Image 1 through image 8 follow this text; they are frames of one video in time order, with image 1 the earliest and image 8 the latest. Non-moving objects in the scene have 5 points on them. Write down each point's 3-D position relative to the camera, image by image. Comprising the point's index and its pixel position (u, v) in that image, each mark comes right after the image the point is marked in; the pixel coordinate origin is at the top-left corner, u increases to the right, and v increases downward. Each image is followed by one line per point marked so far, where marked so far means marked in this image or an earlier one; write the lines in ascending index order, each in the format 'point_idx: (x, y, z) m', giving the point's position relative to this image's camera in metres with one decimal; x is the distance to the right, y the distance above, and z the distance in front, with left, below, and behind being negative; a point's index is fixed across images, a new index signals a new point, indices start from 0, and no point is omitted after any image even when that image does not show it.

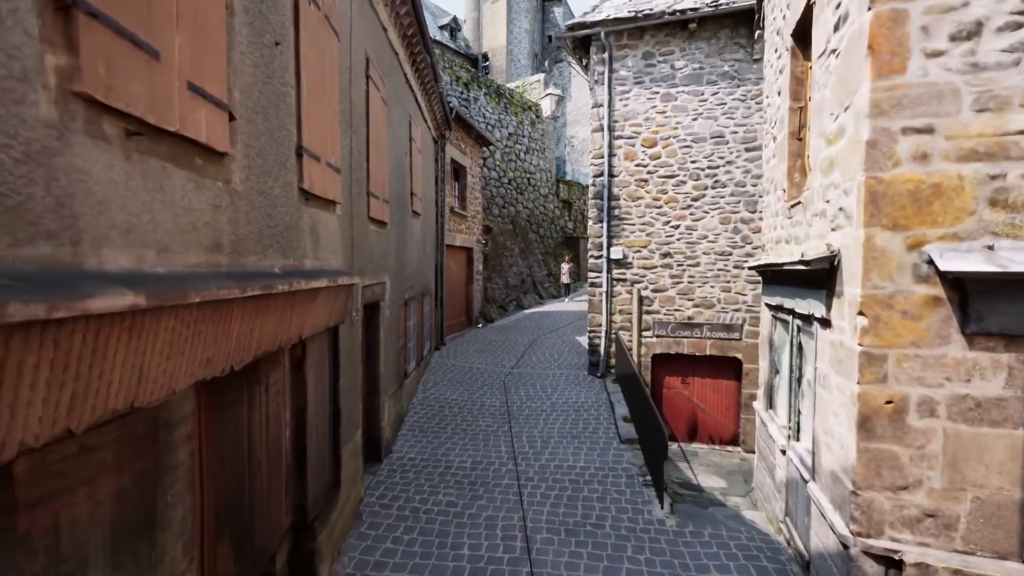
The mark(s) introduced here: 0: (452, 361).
0: (-1.1, -1.4, +9.2) m
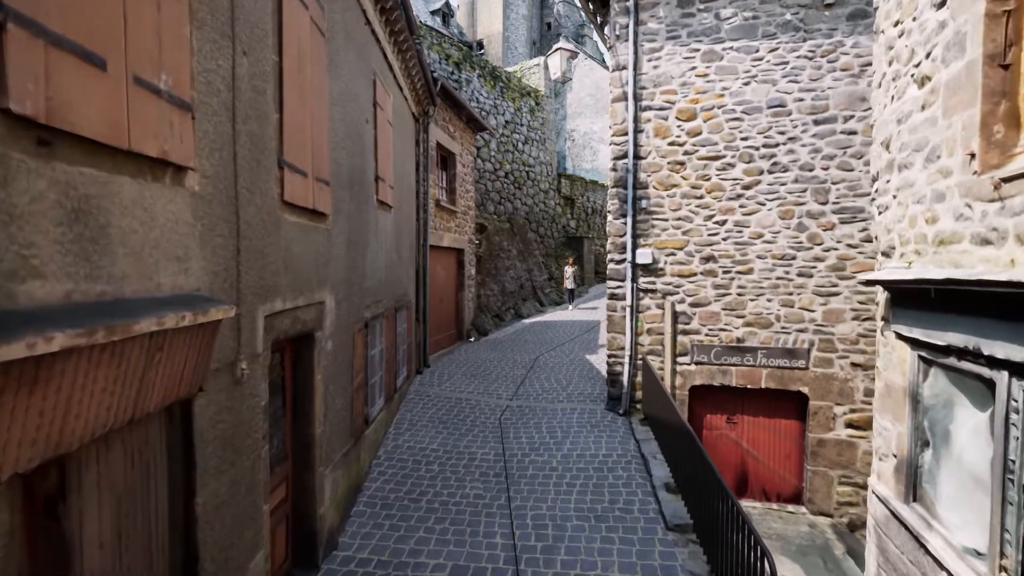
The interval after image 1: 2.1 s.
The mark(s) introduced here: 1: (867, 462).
0: (-1.1, -1.5, +7.4) m
1: (+4.1, -2.0, +5.8) m
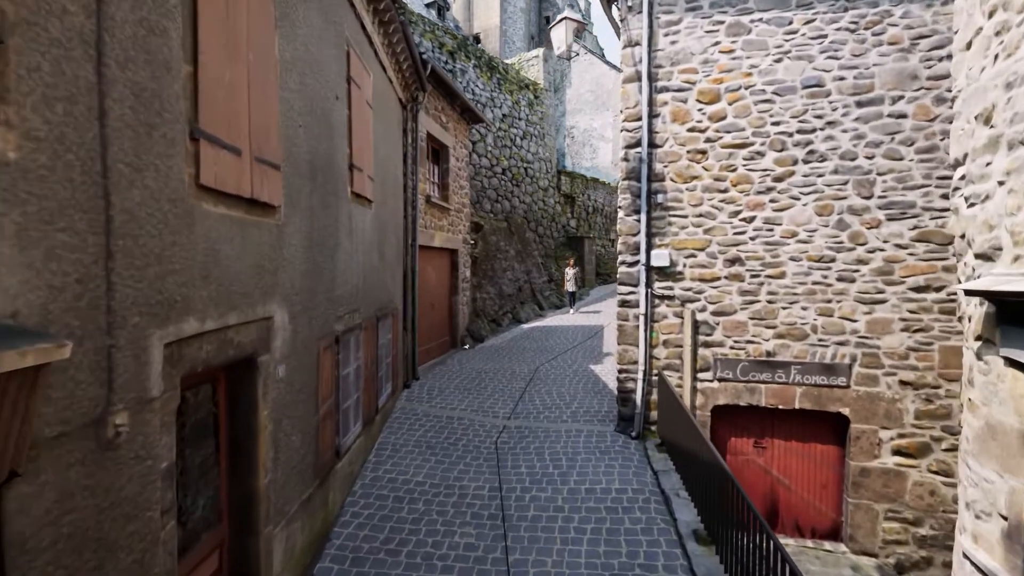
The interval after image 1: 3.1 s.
0: (-1.2, -1.6, +6.7) m
1: (+4.1, -2.1, +5.1) m
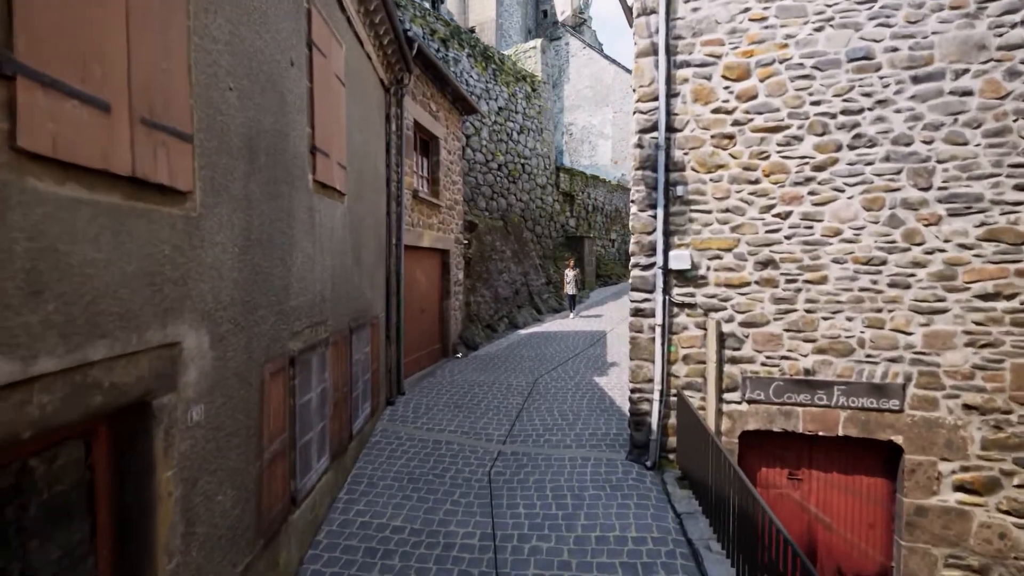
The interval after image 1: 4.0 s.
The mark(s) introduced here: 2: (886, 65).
0: (-1.2, -1.7, +5.9) m
1: (+4.0, -2.1, +4.3) m
2: (+3.2, +1.9, +4.4) m
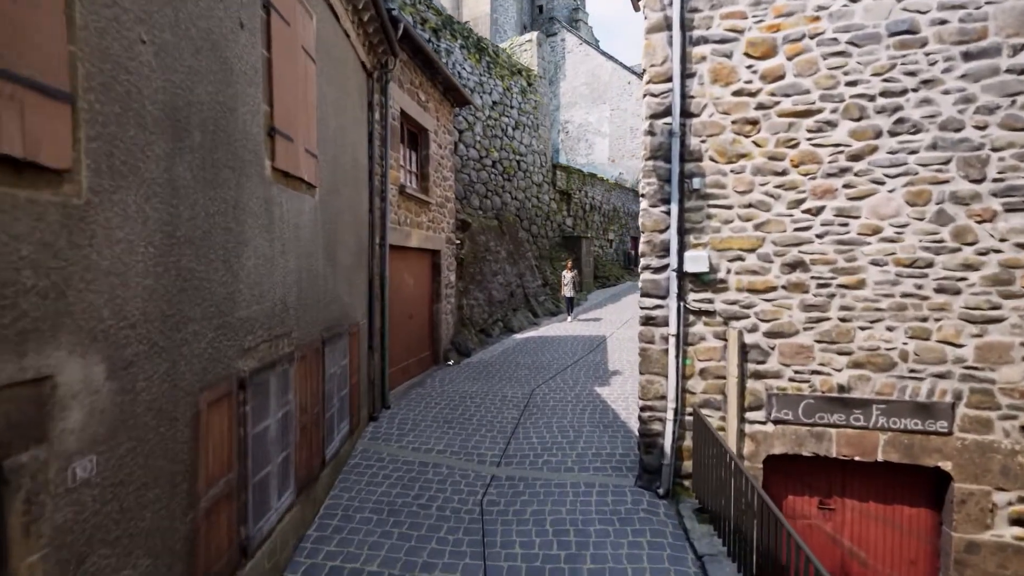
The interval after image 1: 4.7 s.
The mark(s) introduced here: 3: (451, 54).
0: (-1.3, -1.7, +5.3) m
1: (+4.0, -2.2, +3.8) m
2: (+3.2, +1.9, +3.9) m
3: (-1.4, +5.3, +11.6) m
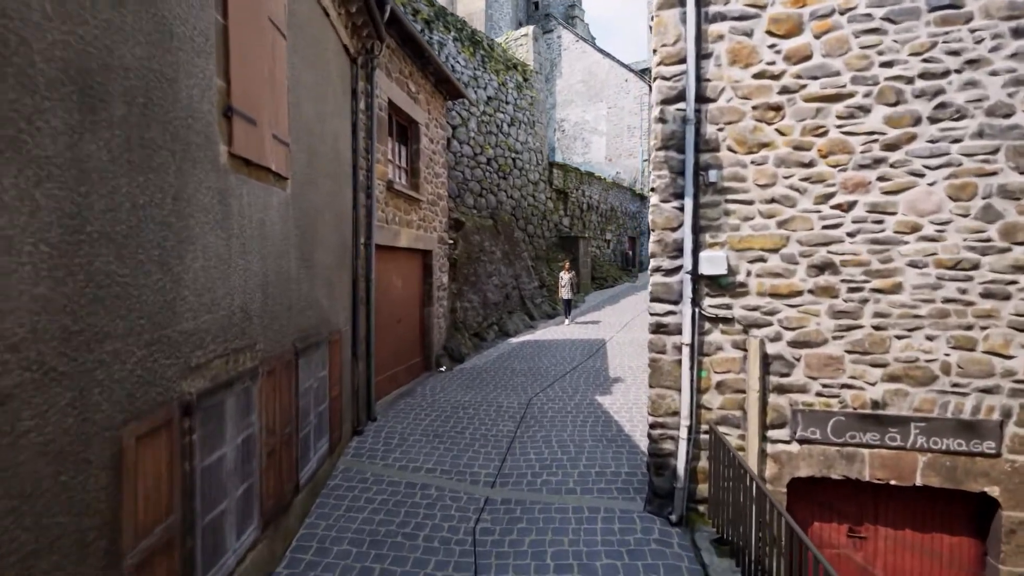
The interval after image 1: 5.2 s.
0: (-1.3, -1.7, +4.8) m
1: (+4.0, -2.2, +3.4) m
2: (+3.2, +1.9, +3.5) m
3: (-1.5, +5.3, +11.1) m
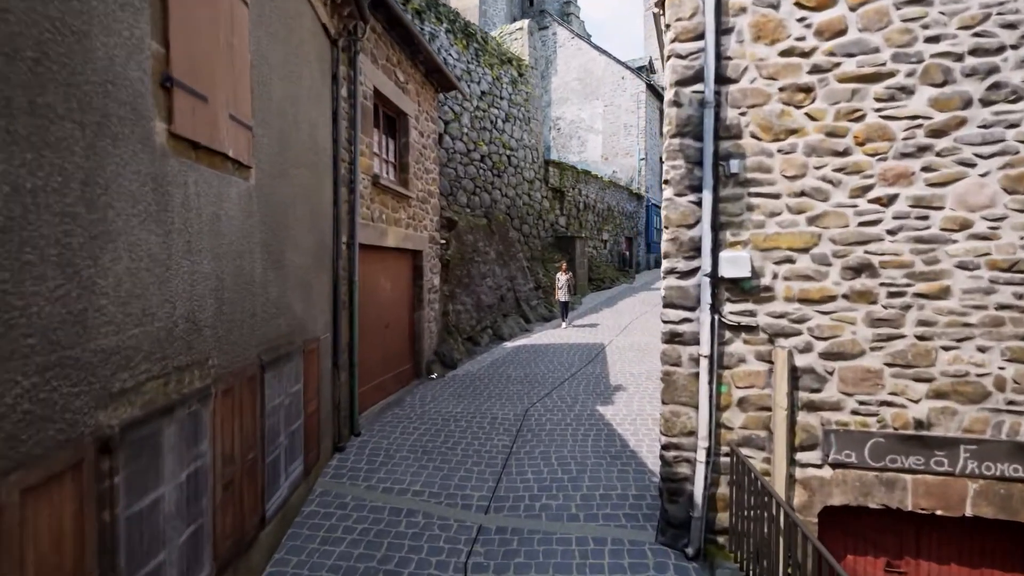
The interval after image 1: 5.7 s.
0: (-1.3, -1.8, +4.4) m
1: (+3.9, -2.2, +3.0) m
2: (+3.2, +1.8, +3.0) m
3: (-1.6, +5.3, +10.7) m
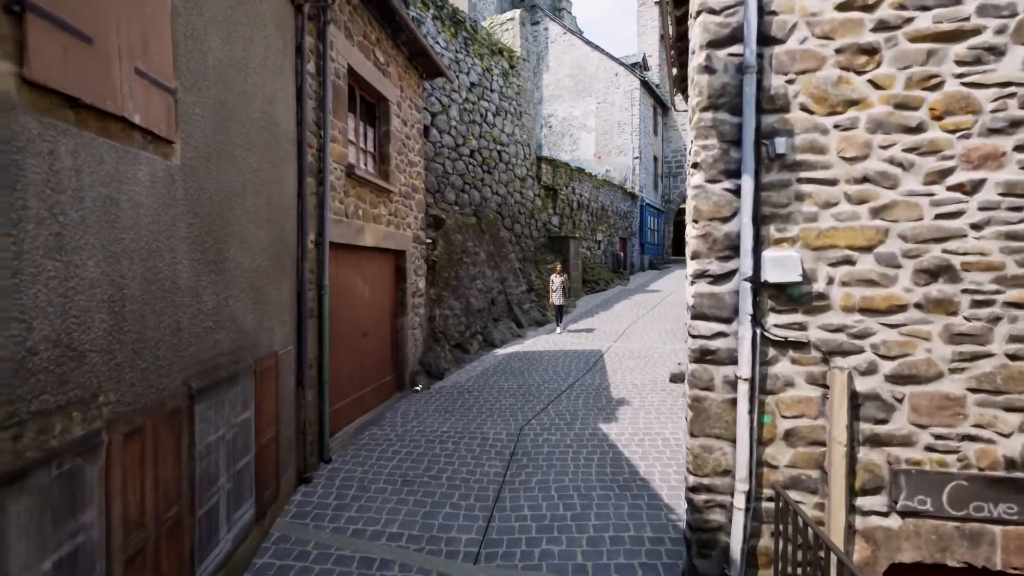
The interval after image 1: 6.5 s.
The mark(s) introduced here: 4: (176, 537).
0: (-1.4, -1.8, +3.7) m
1: (+3.9, -2.3, +2.4) m
2: (+3.1, +1.8, +2.4) m
3: (-1.8, +5.2, +10.0) m
4: (-1.7, -1.2, +2.5) m
